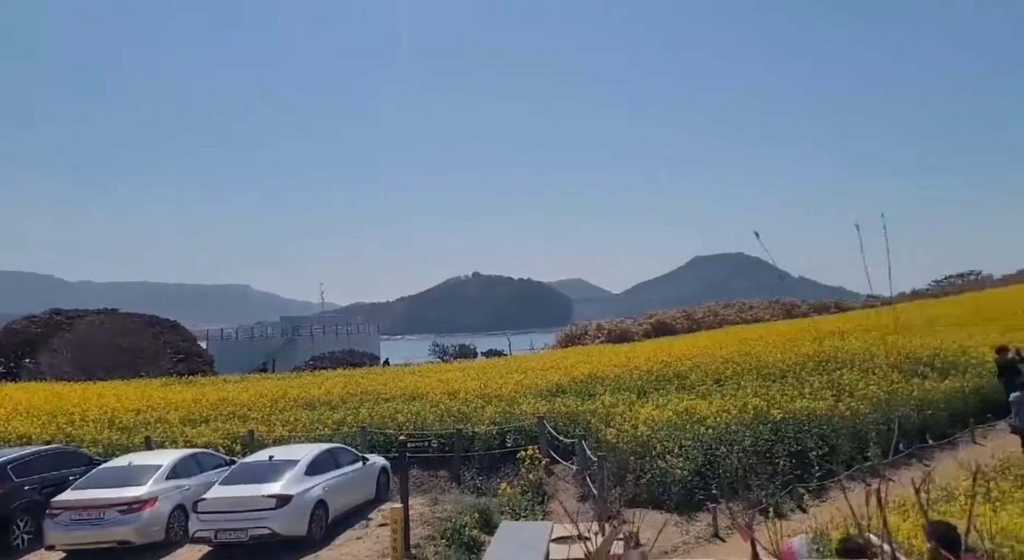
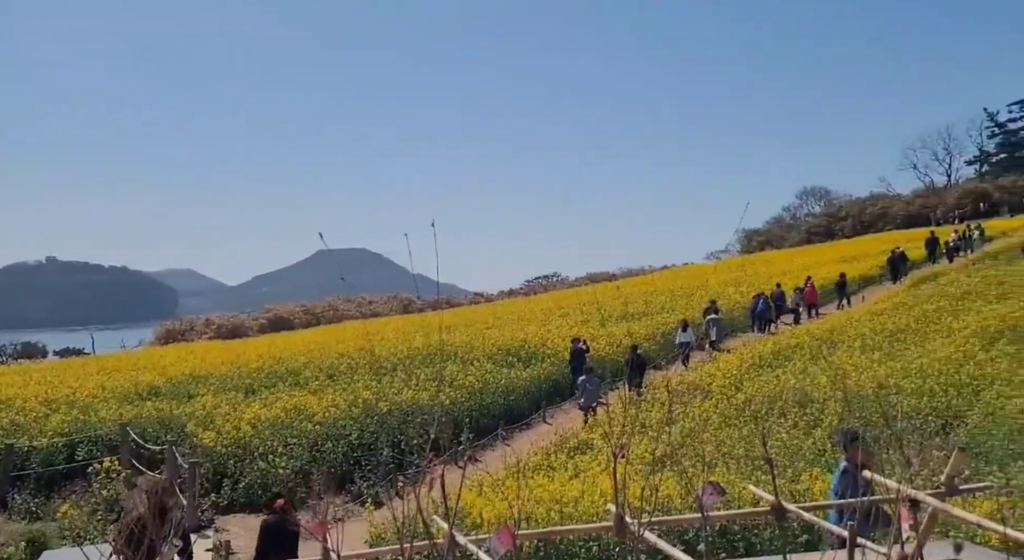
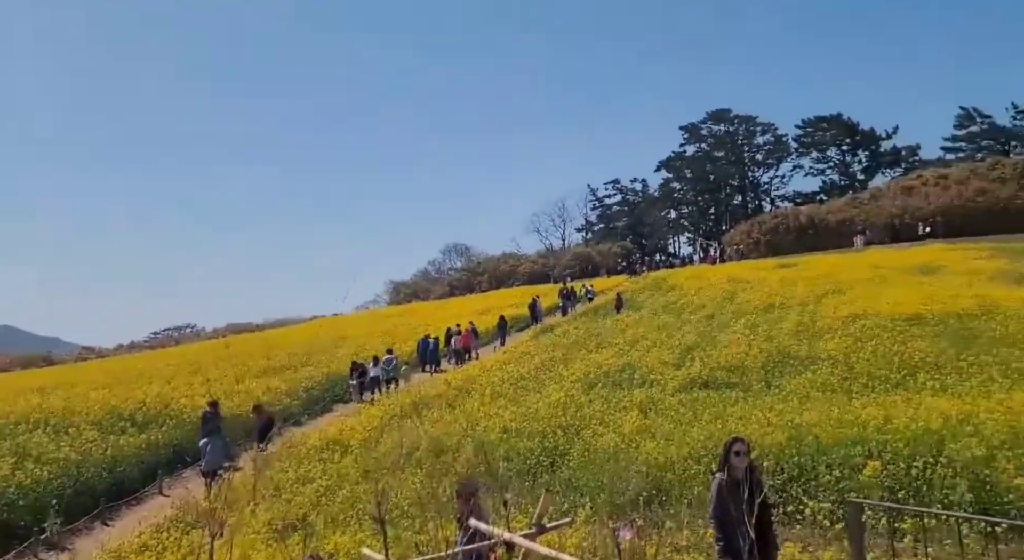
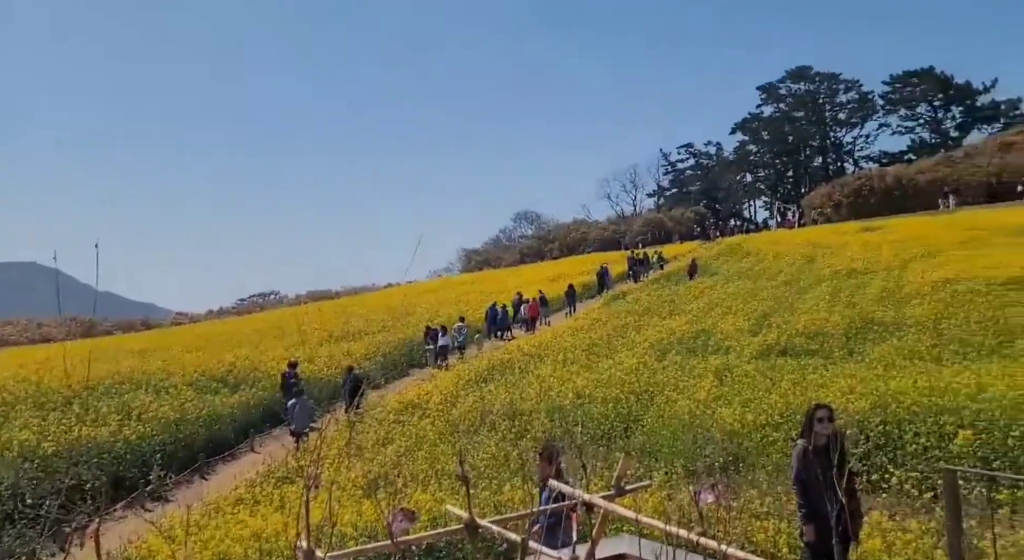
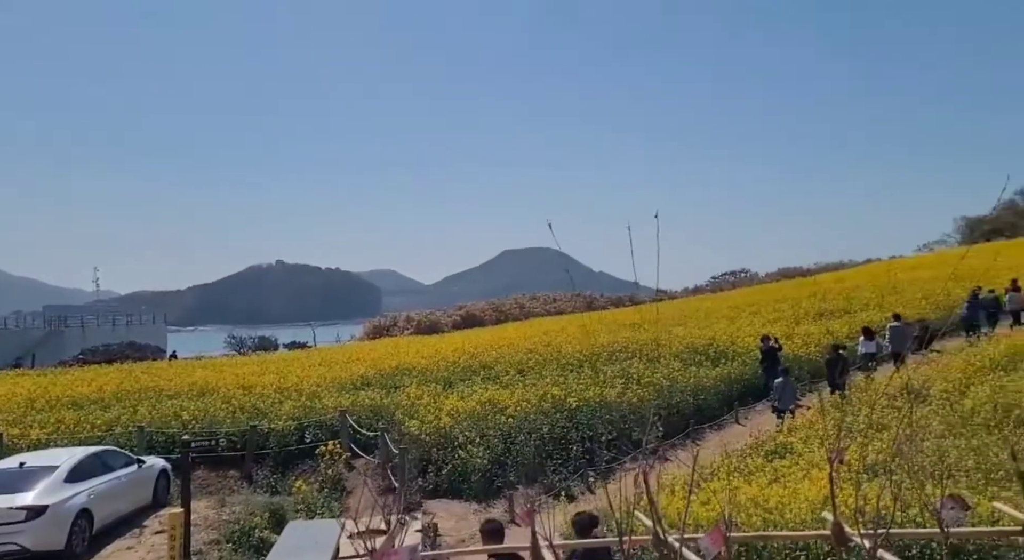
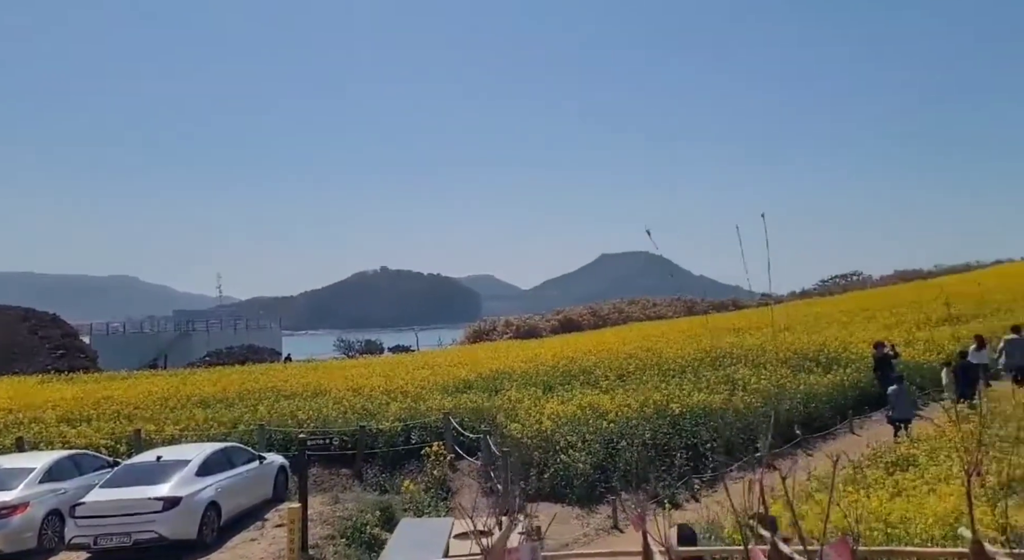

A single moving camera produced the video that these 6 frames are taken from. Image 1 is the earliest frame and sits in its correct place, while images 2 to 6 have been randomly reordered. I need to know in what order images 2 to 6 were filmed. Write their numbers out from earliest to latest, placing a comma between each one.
6, 5, 2, 4, 3
